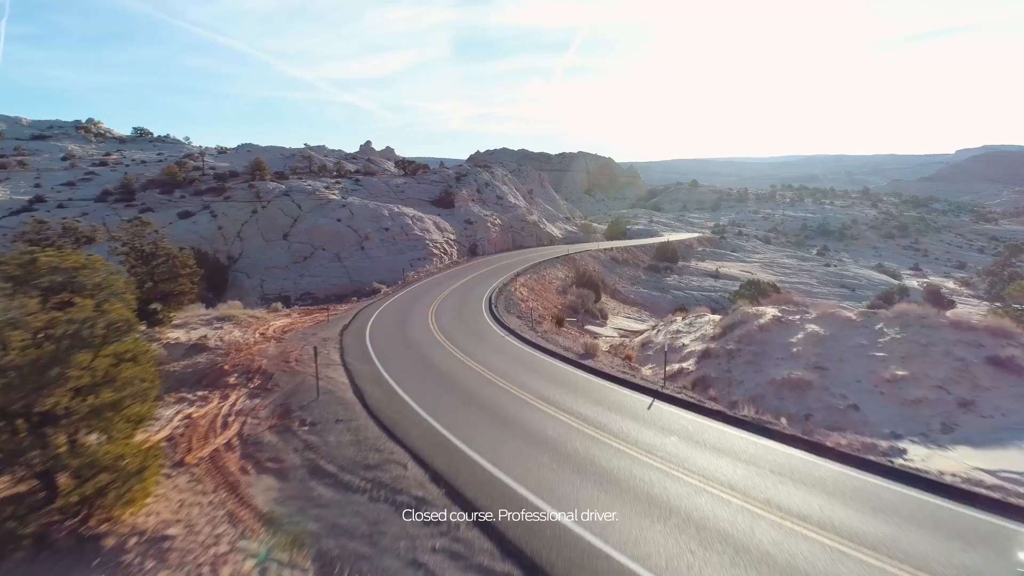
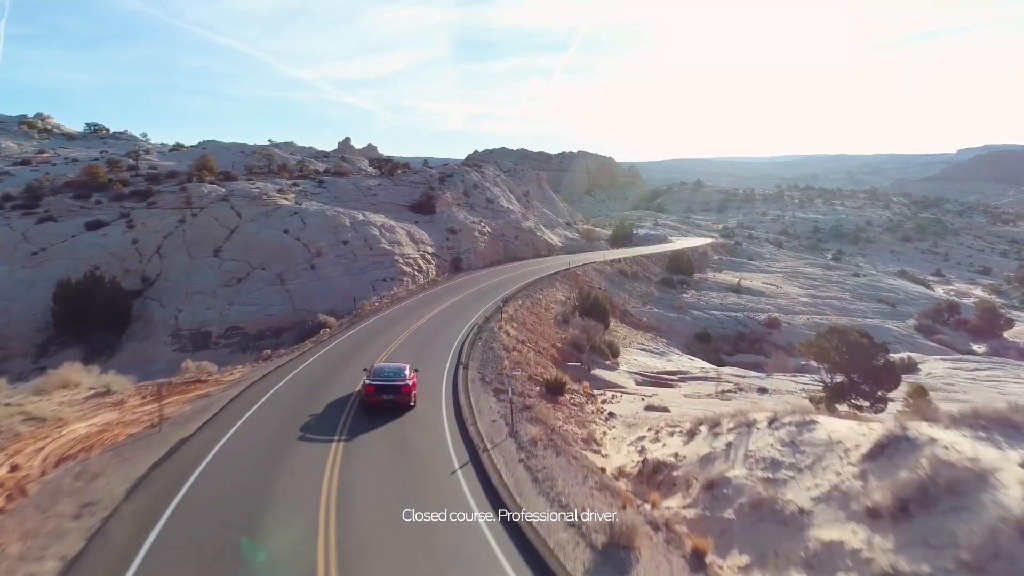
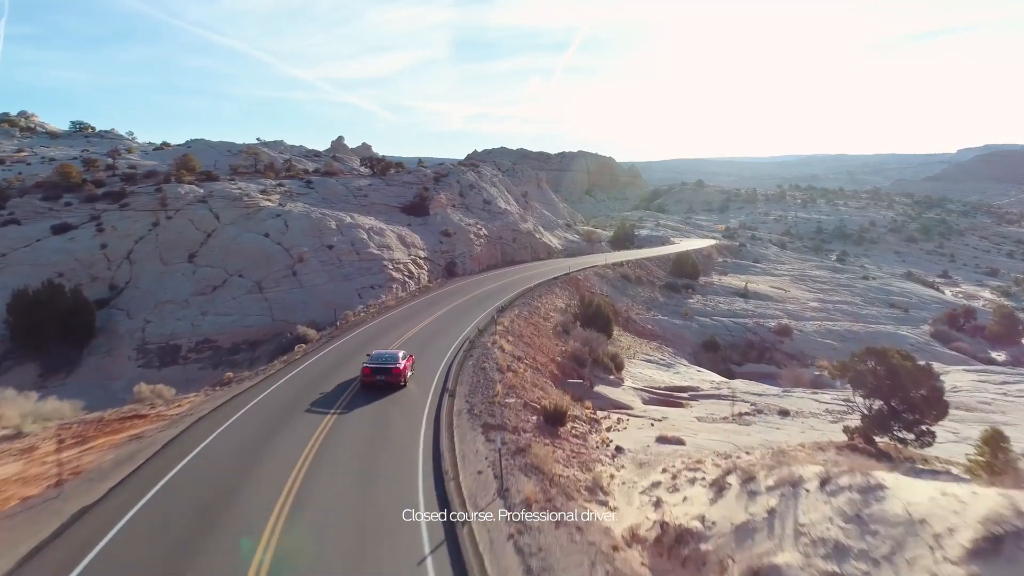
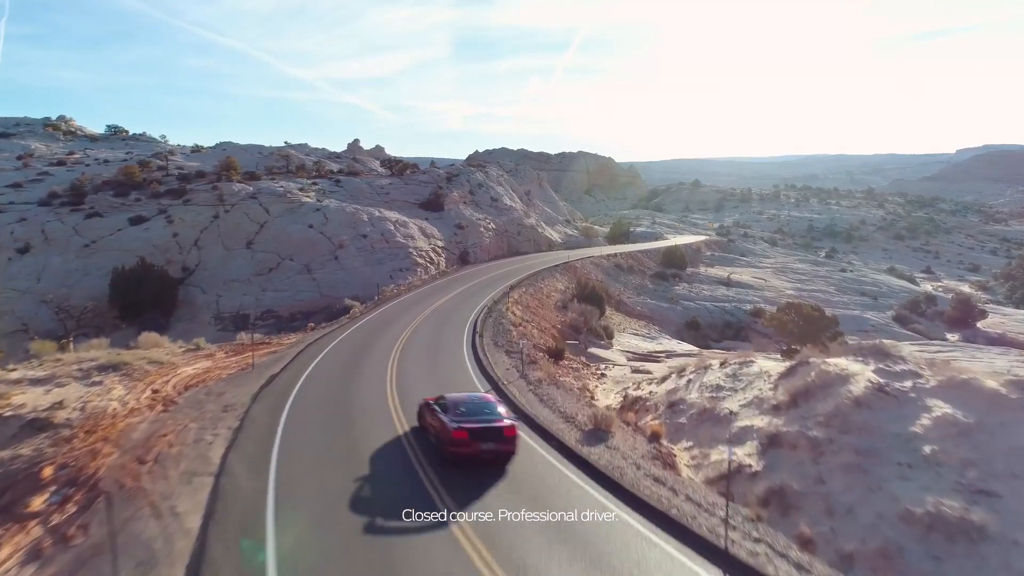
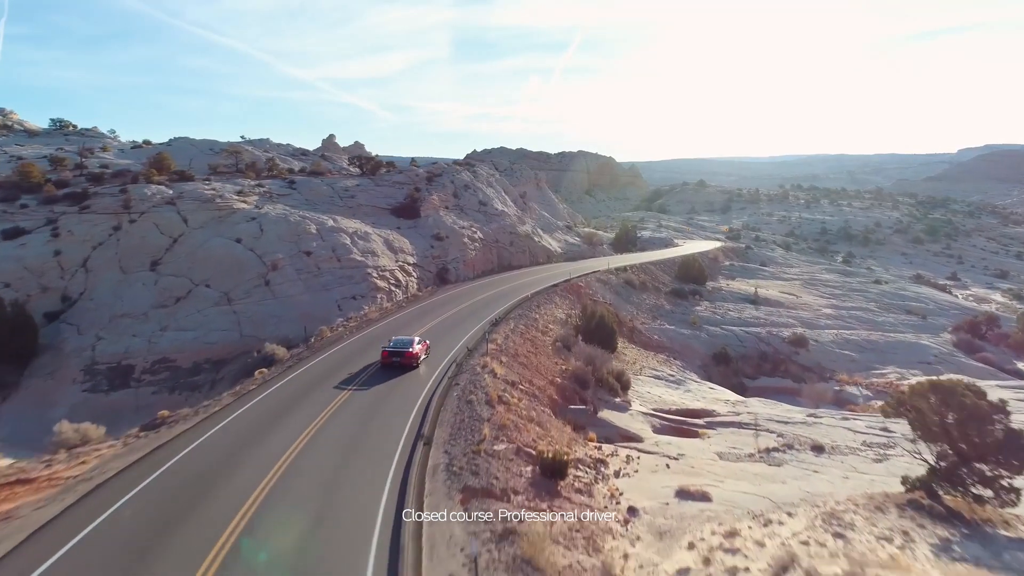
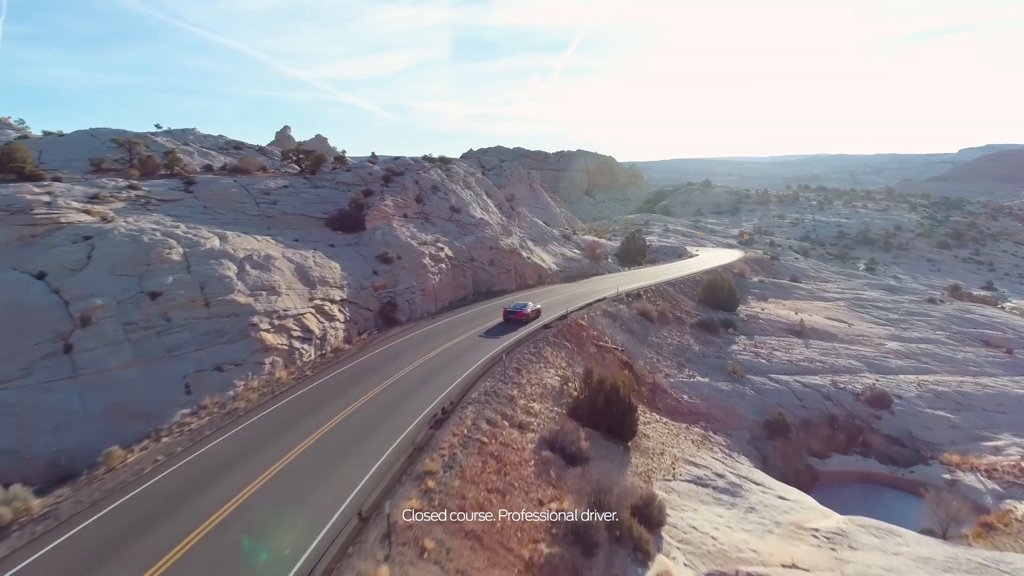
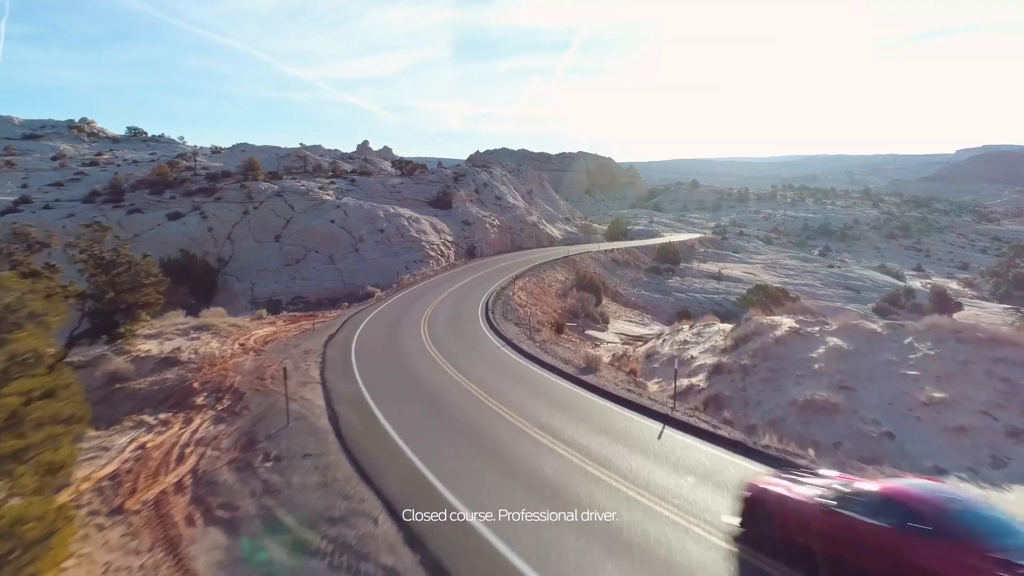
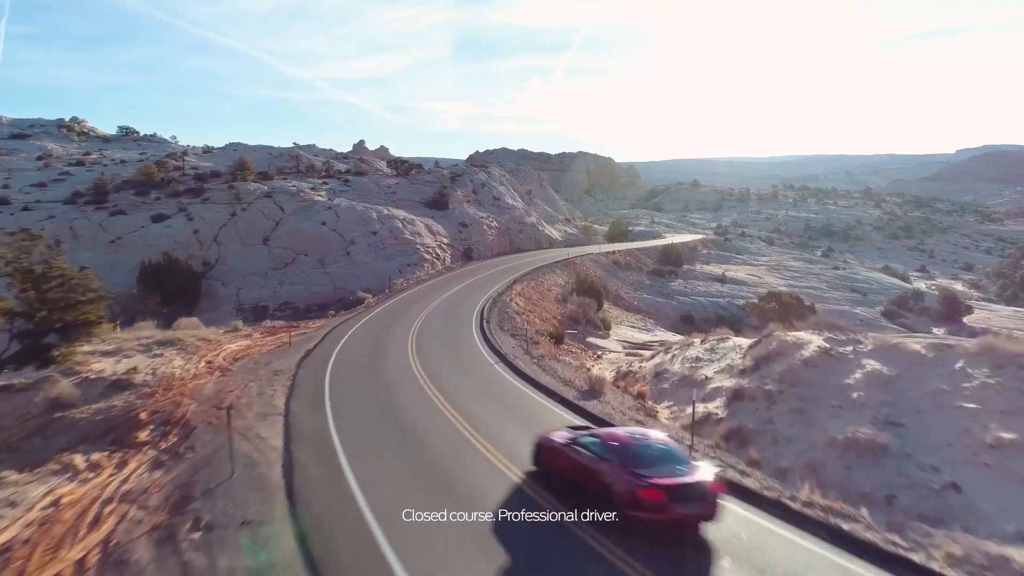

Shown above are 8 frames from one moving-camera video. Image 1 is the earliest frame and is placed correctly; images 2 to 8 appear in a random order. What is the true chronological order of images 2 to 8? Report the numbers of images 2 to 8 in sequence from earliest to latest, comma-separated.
7, 8, 4, 2, 3, 5, 6
